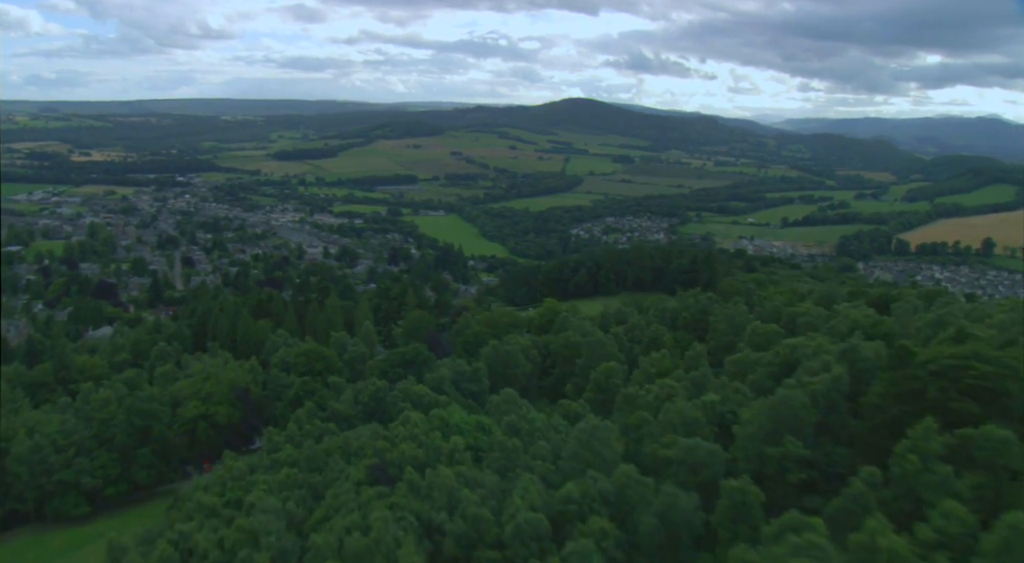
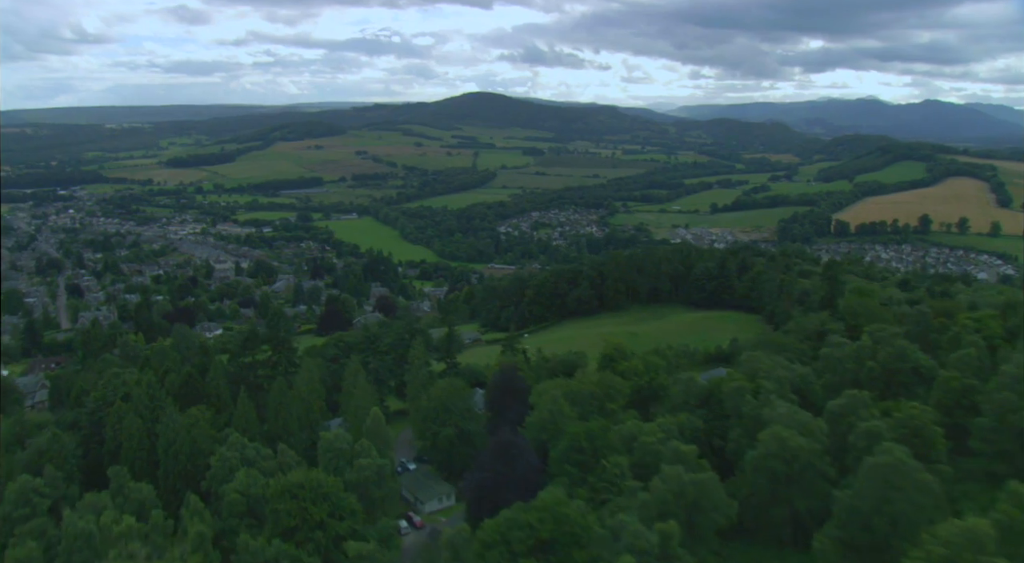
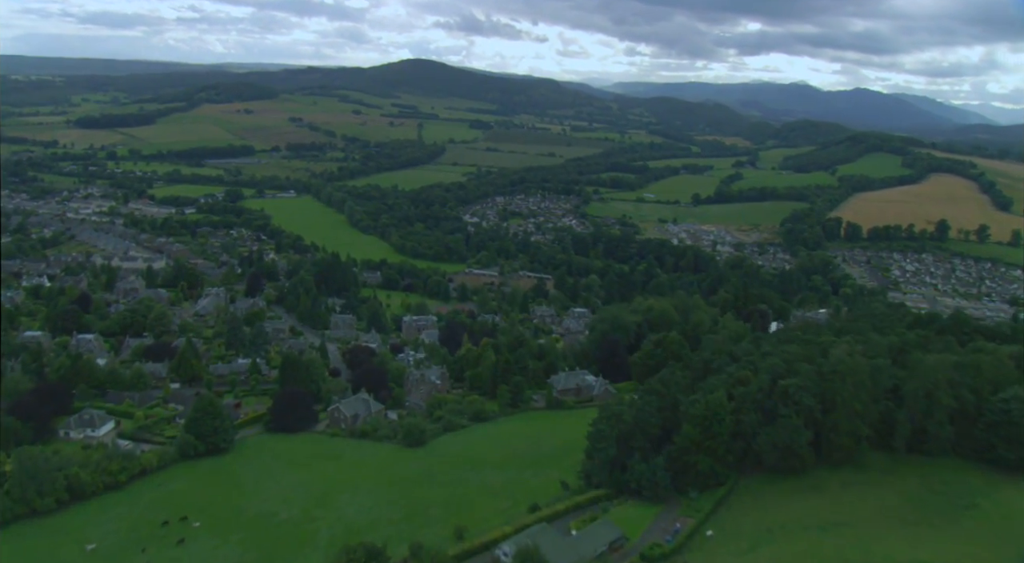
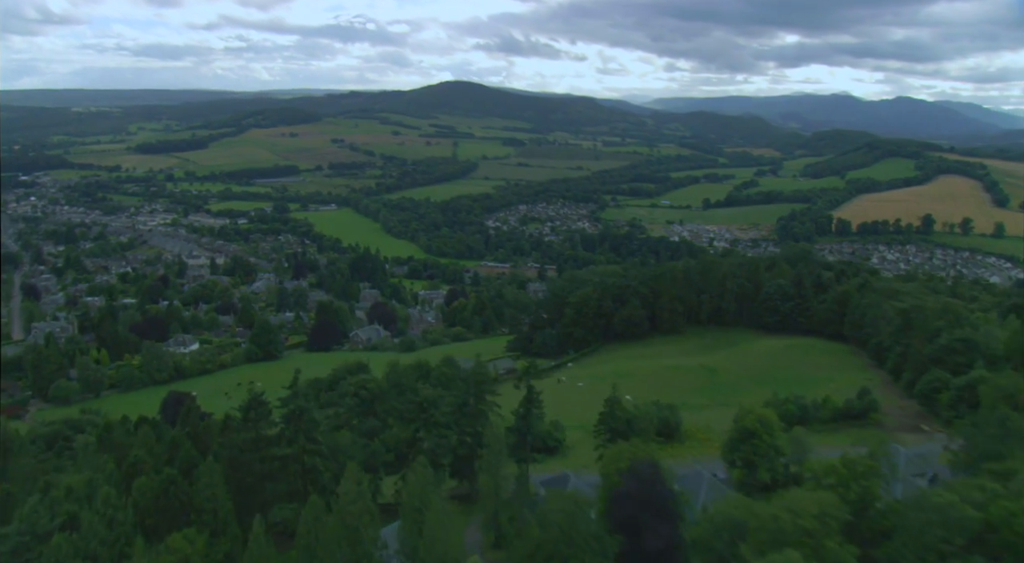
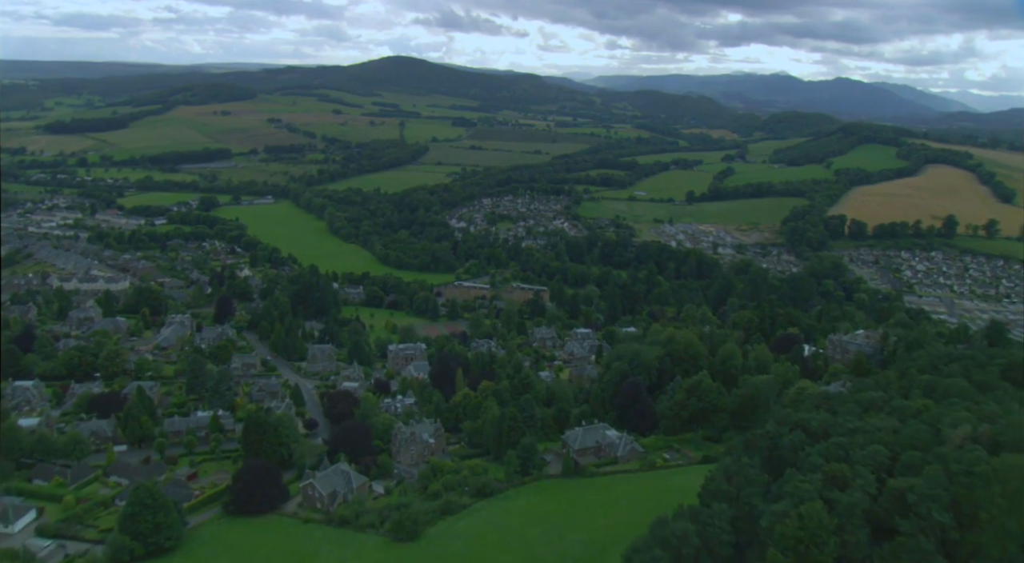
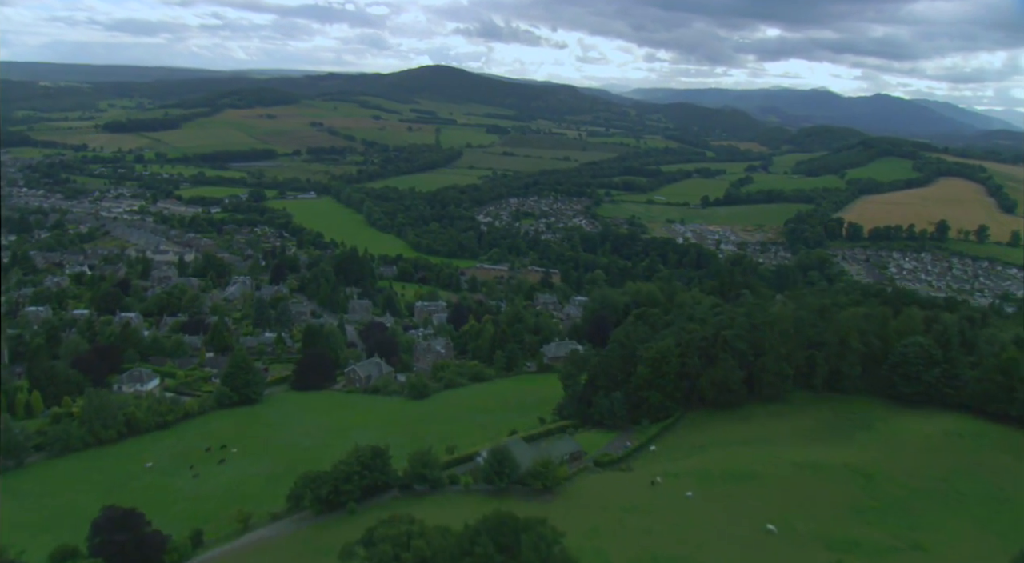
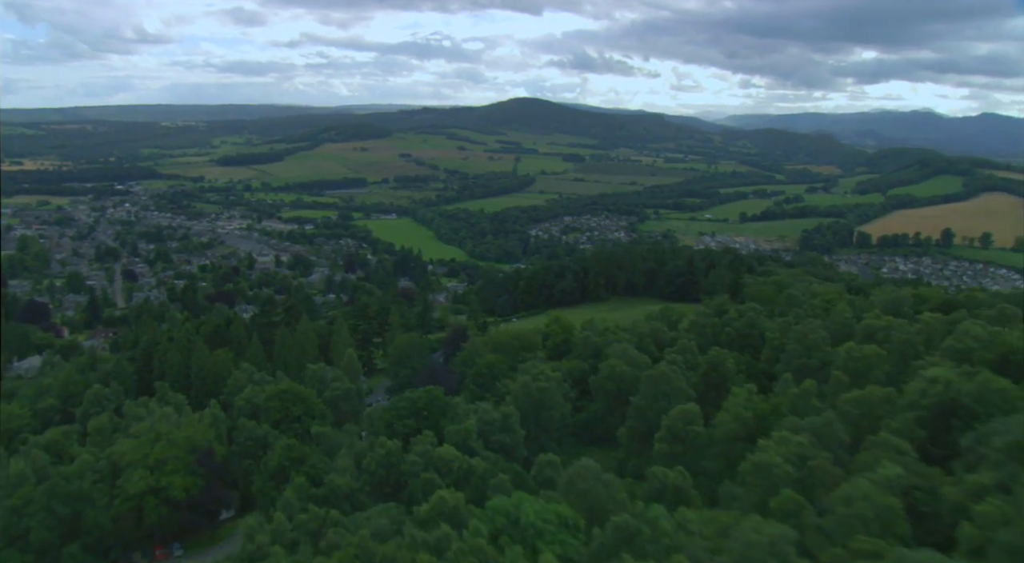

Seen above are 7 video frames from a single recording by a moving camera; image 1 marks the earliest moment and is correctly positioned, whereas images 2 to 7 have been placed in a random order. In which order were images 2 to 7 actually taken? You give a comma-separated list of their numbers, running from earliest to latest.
7, 2, 4, 6, 3, 5
